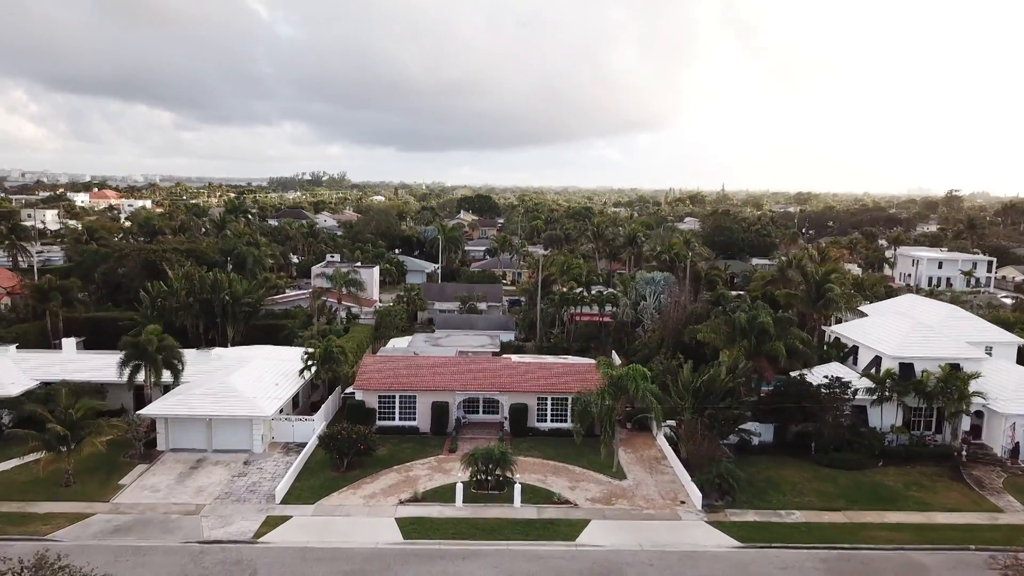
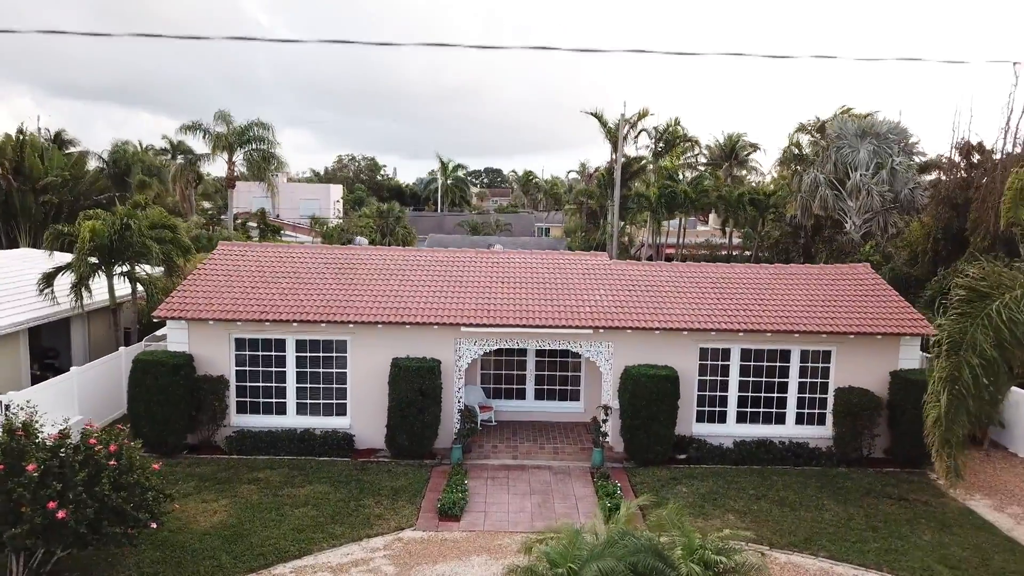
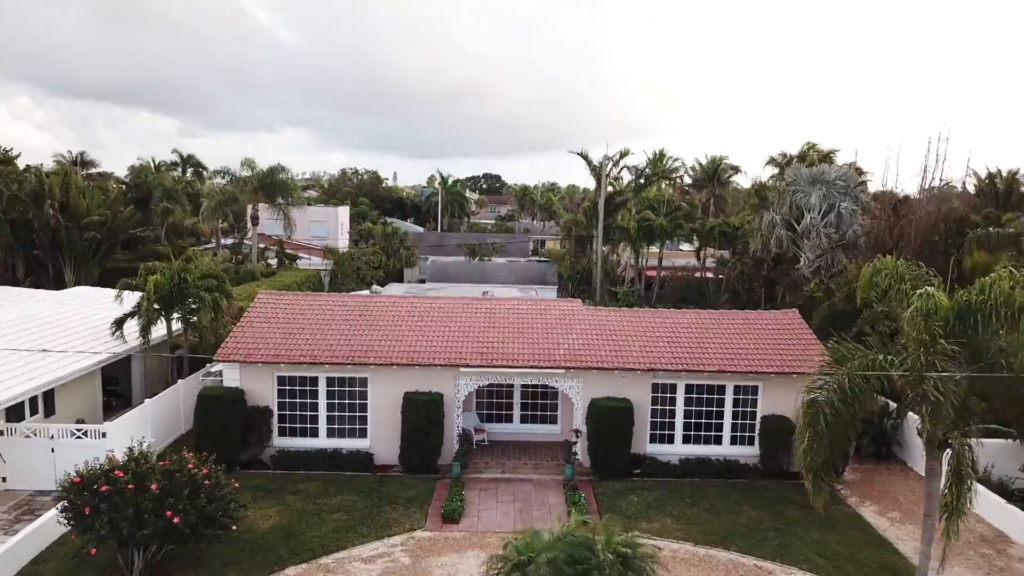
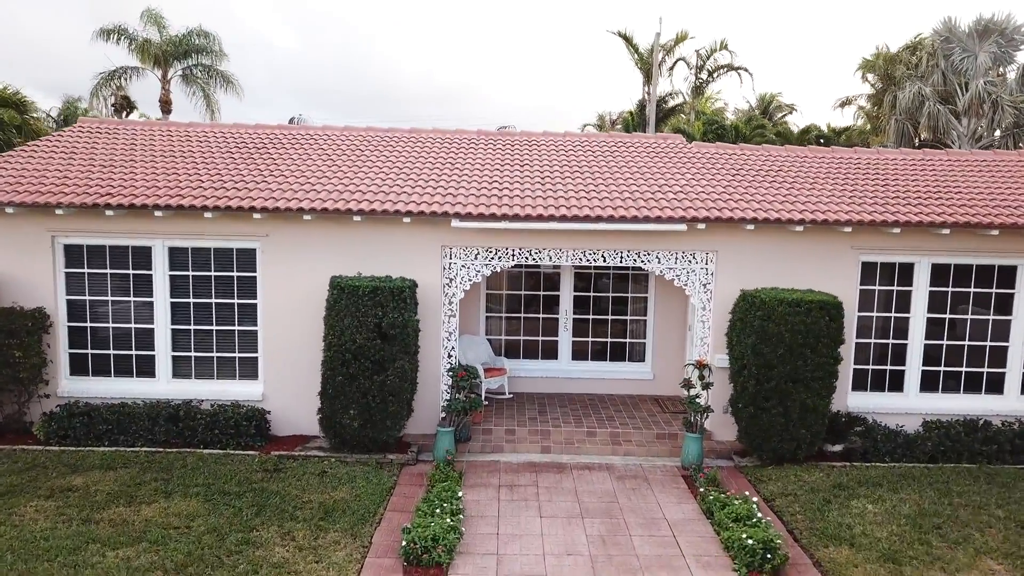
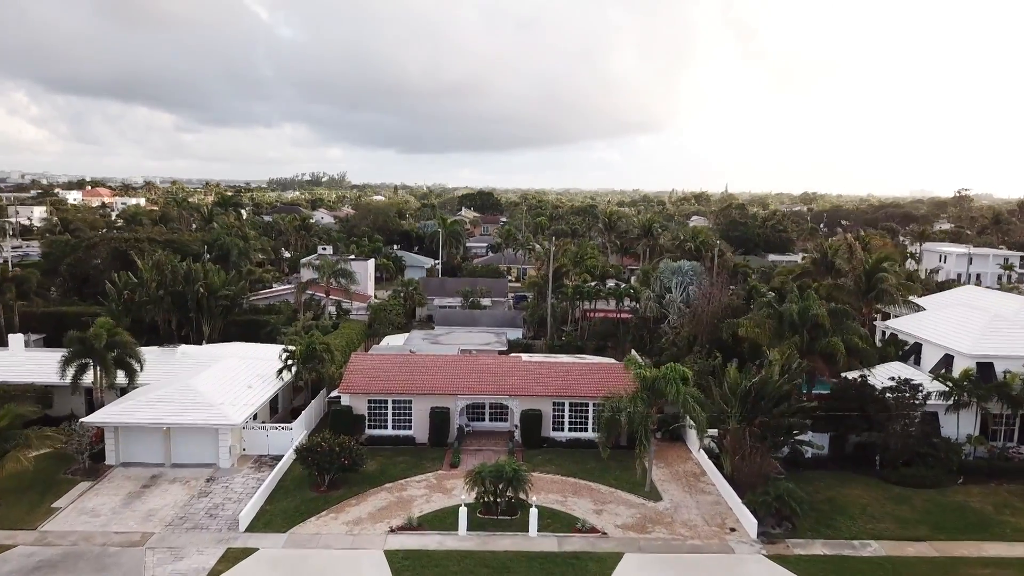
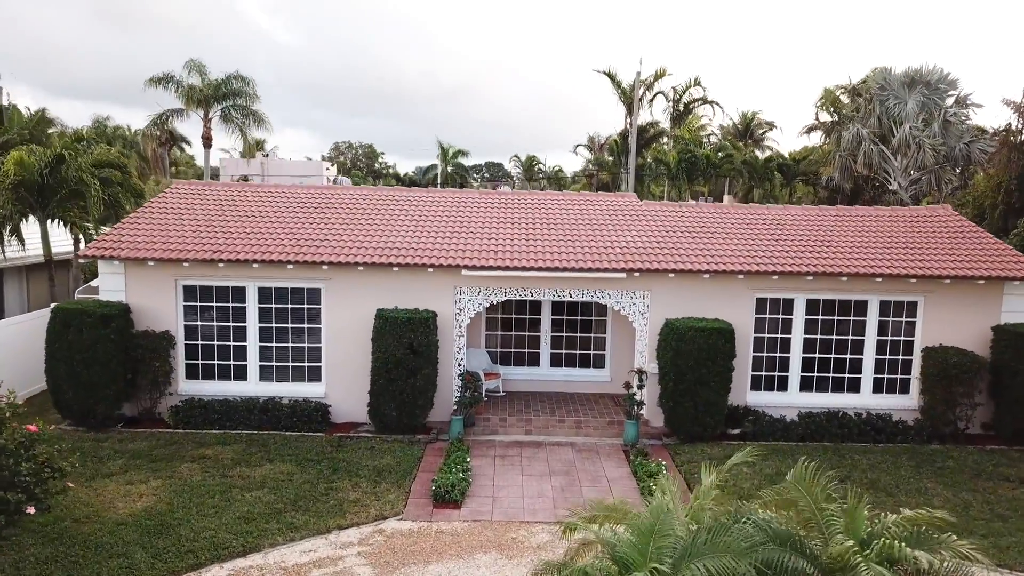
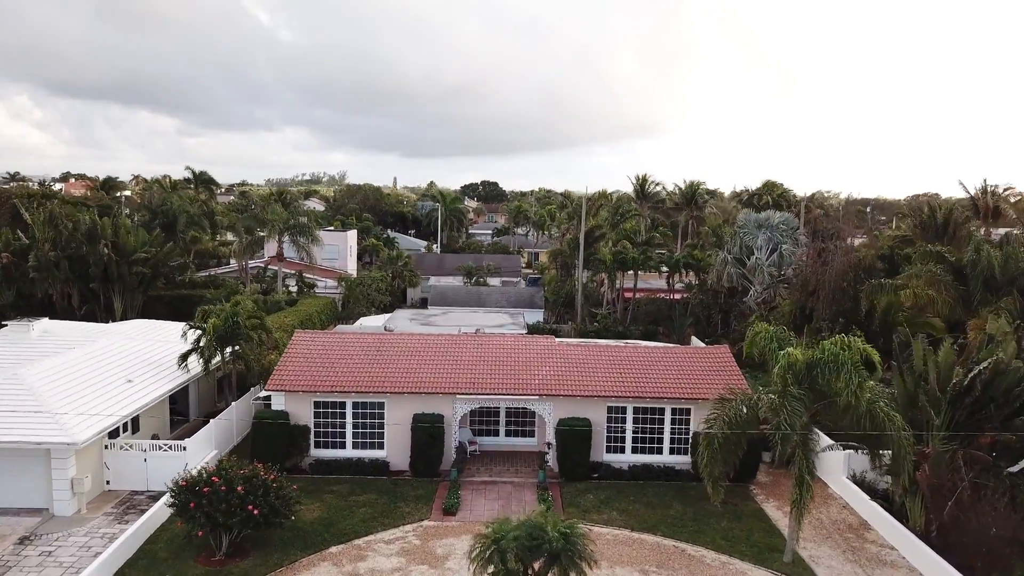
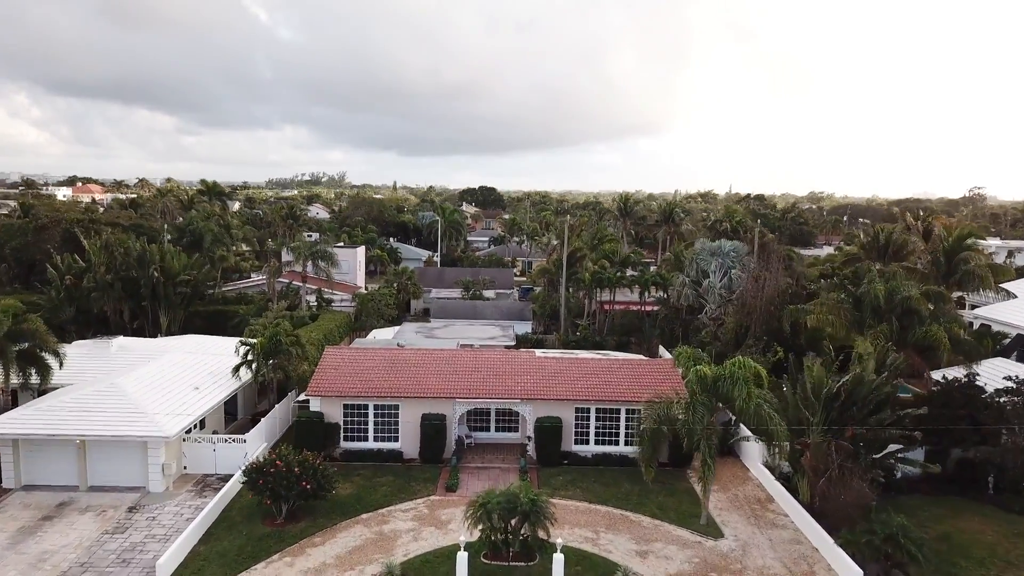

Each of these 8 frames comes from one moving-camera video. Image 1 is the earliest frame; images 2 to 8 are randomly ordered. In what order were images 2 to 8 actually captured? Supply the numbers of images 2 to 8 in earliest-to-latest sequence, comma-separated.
5, 8, 7, 3, 2, 6, 4
